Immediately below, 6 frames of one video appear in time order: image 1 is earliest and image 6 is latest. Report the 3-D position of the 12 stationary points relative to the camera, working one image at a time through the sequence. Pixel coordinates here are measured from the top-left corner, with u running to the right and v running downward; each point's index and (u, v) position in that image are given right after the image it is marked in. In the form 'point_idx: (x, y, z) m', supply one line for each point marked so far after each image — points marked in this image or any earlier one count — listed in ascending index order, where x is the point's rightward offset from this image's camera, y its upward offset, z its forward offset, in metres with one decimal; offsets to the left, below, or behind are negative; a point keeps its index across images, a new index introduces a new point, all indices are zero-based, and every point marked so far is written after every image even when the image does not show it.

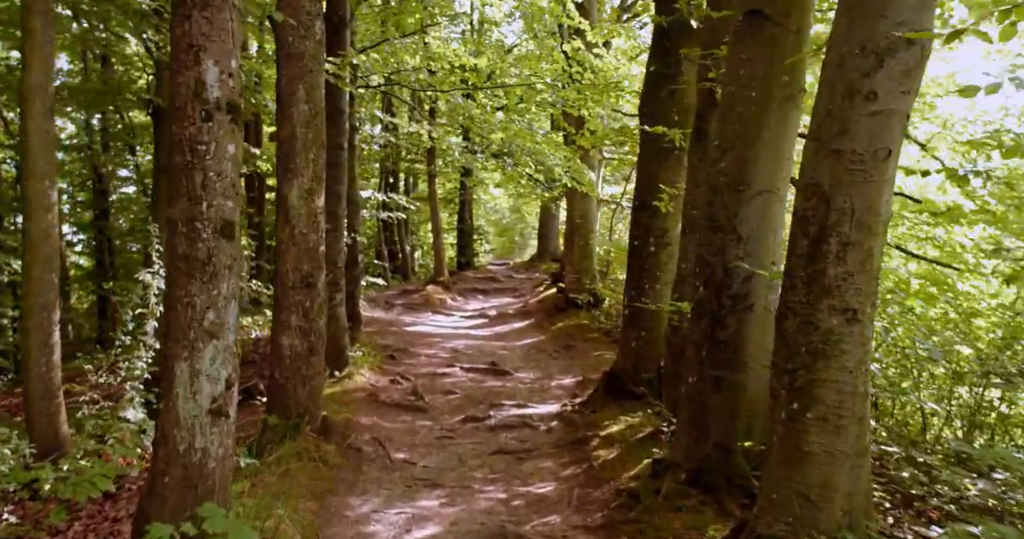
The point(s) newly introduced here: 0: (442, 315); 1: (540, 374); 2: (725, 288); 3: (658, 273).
0: (-1.5, -0.9, +17.5) m
1: (+0.4, -1.4, +11.2) m
2: (+1.4, -0.1, +5.3) m
3: (+1.4, 0.0, +8.3) m
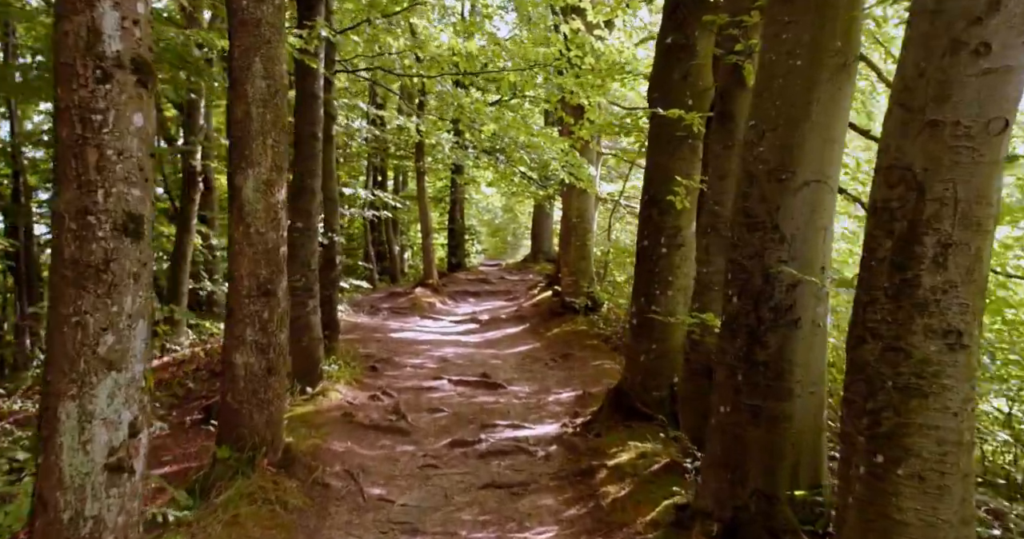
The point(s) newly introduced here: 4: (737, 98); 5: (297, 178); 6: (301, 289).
0: (-1.6, -1.0, +16.5) m
1: (+0.3, -1.4, +10.2) m
2: (+1.3, -0.2, +4.4) m
3: (+1.4, -0.1, +7.4) m
4: (+1.6, +1.2, +5.8) m
5: (-2.2, +1.0, +8.6) m
6: (-2.1, -0.2, +8.5) m
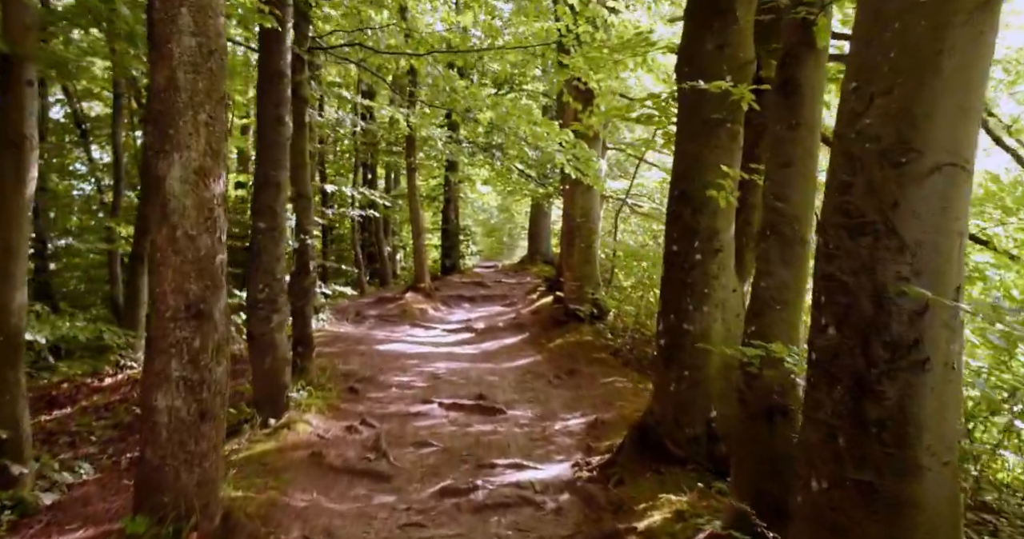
0: (-1.7, -1.1, +15.2) m
1: (+0.3, -1.5, +9.0) m
2: (+1.4, -0.2, +3.1) m
3: (+1.4, -0.1, +6.1) m
4: (+1.6, +1.1, +4.5) m
5: (-2.2, +0.9, +7.3) m
6: (-2.1, -0.3, +7.2) m
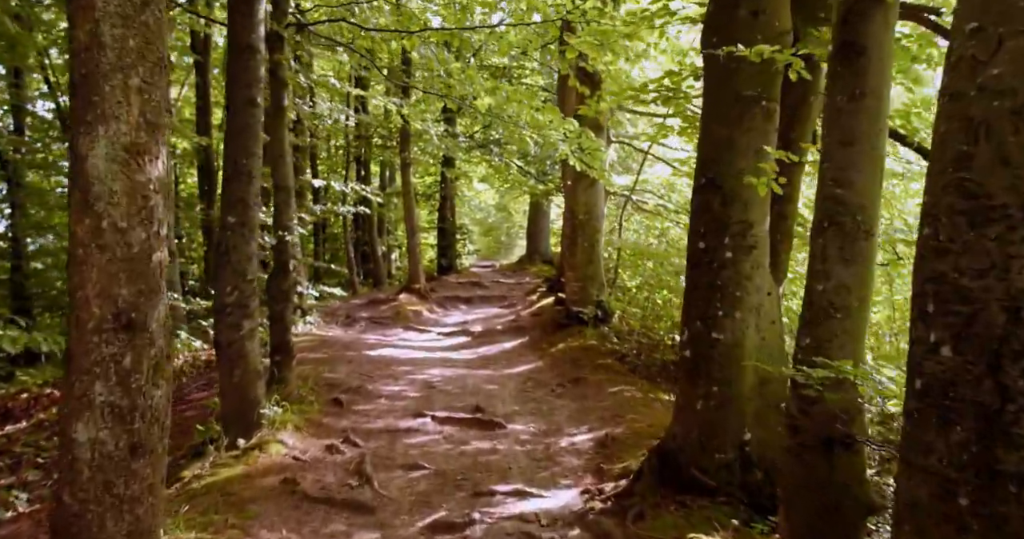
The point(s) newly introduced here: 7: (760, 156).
0: (-1.7, -1.0, +14.4) m
1: (+0.3, -1.5, +8.1) m
2: (+1.4, -0.2, +2.3) m
3: (+1.4, -0.1, +5.3) m
4: (+1.6, +1.1, +3.7) m
5: (-2.2, +0.9, +6.5) m
6: (-2.1, -0.3, +6.4) m
7: (+1.6, +0.7, +5.4) m
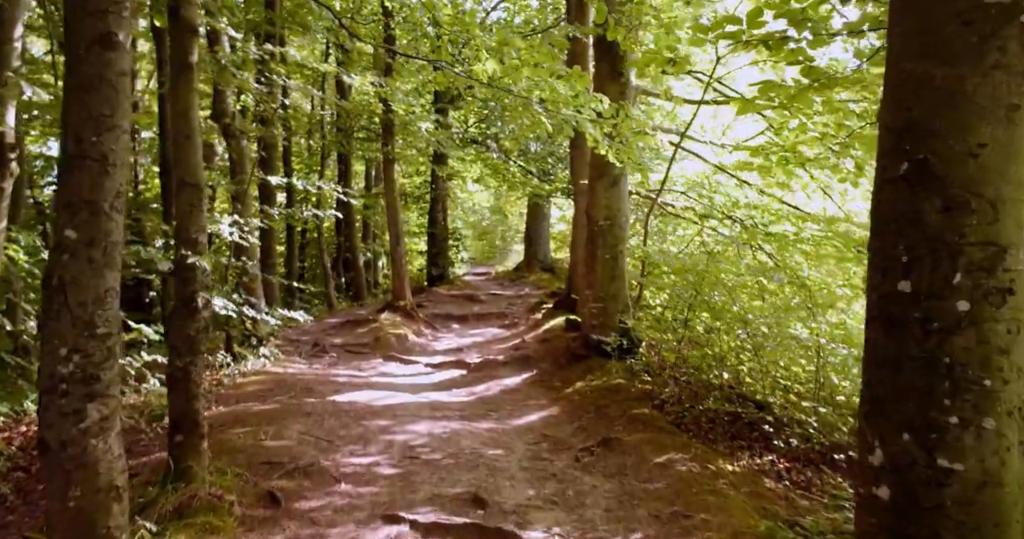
0: (-1.6, -1.3, +11.8) m
1: (+0.4, -1.7, +5.6) m
2: (+1.5, -0.4, -0.3) m
3: (+1.5, -0.4, +2.7) m
4: (+1.7, +0.9, +1.2) m
5: (-2.1, +0.7, +3.9) m
6: (-2.0, -0.5, +3.8) m
7: (+1.7, +0.5, +2.9) m
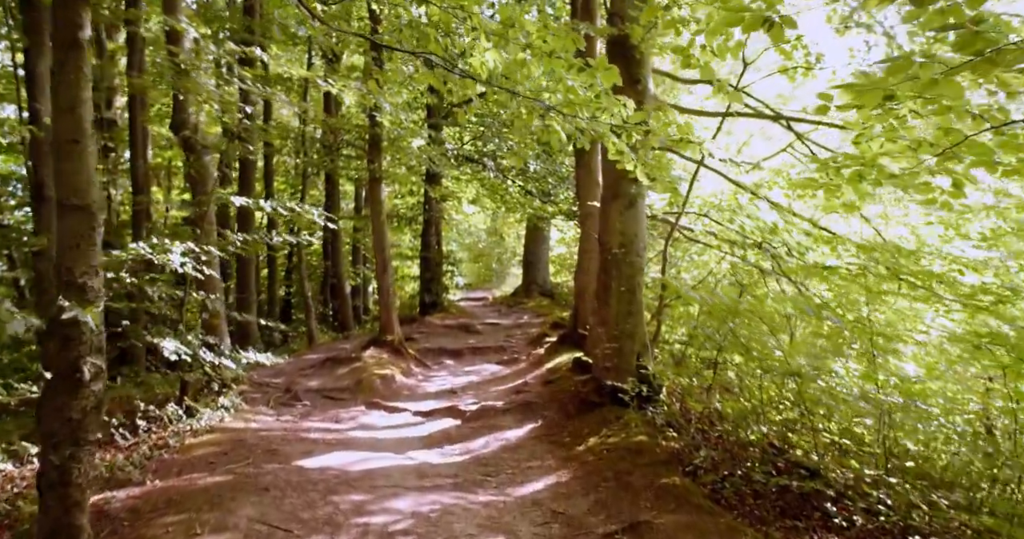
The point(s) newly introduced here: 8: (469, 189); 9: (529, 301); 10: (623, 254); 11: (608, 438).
0: (-1.6, -1.7, +10.3) m
1: (+0.5, -2.0, +4.0) m
2: (+1.6, -0.6, -1.7) m
3: (+1.6, -0.6, +1.3) m
4: (+1.8, +0.7, -0.3) m
5: (-2.0, +0.4, +2.4) m
6: (-1.9, -0.7, +2.3) m
7: (+1.8, +0.3, +1.4) m
8: (-1.0, +1.8, +18.7) m
9: (+0.5, -0.8, +19.6) m
10: (+1.3, +0.2, +9.5) m
11: (+1.0, -1.7, +8.6) m
